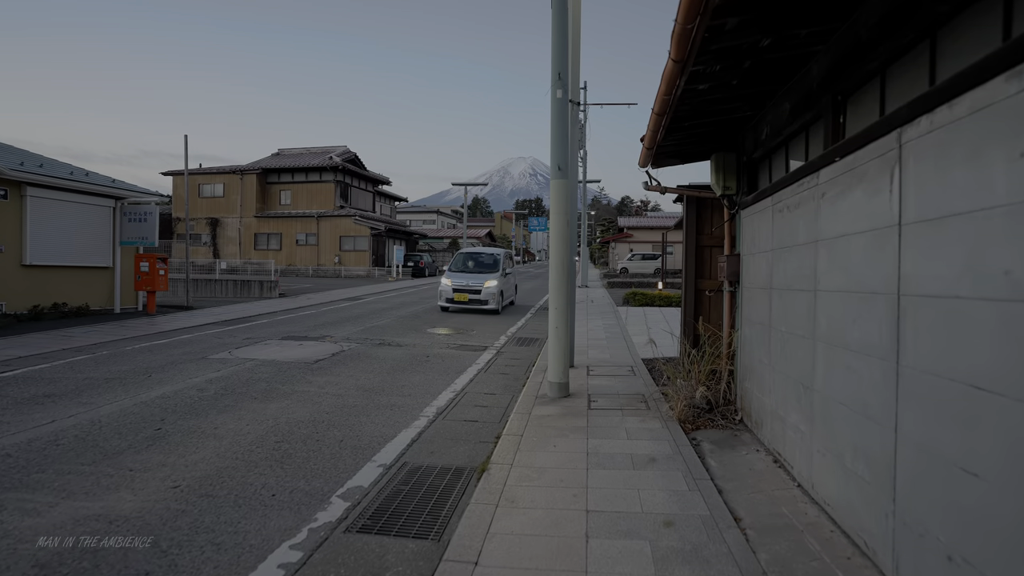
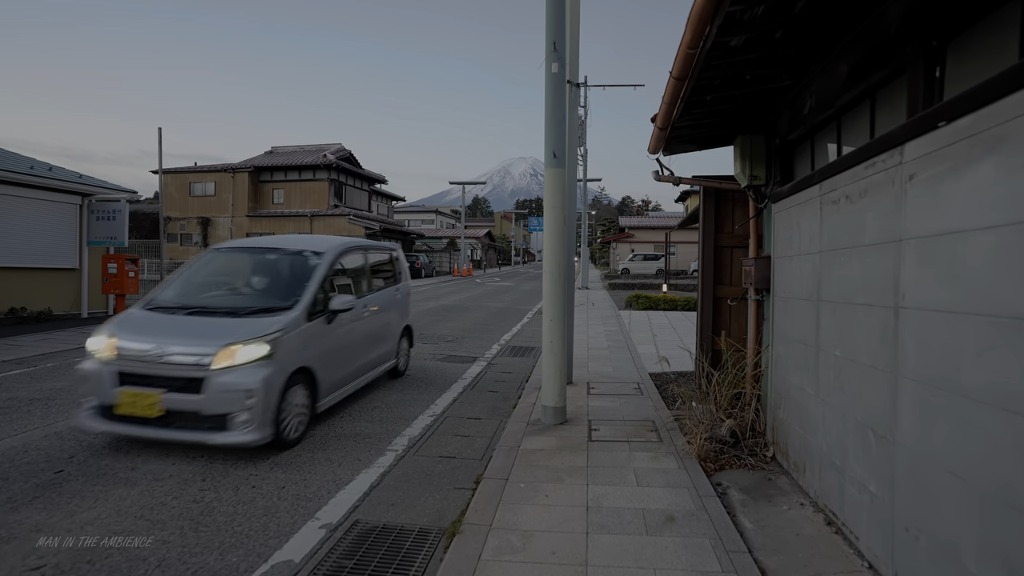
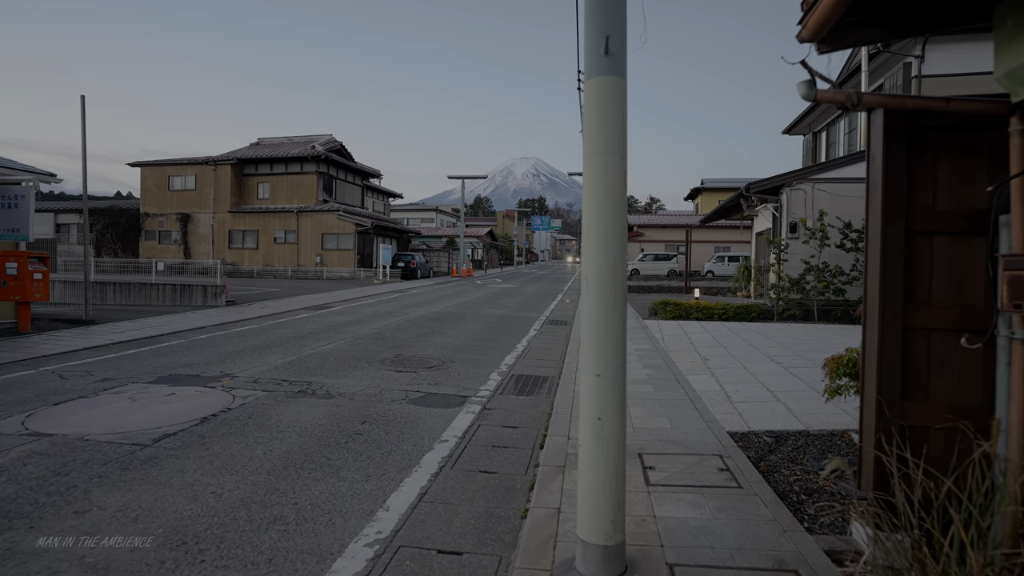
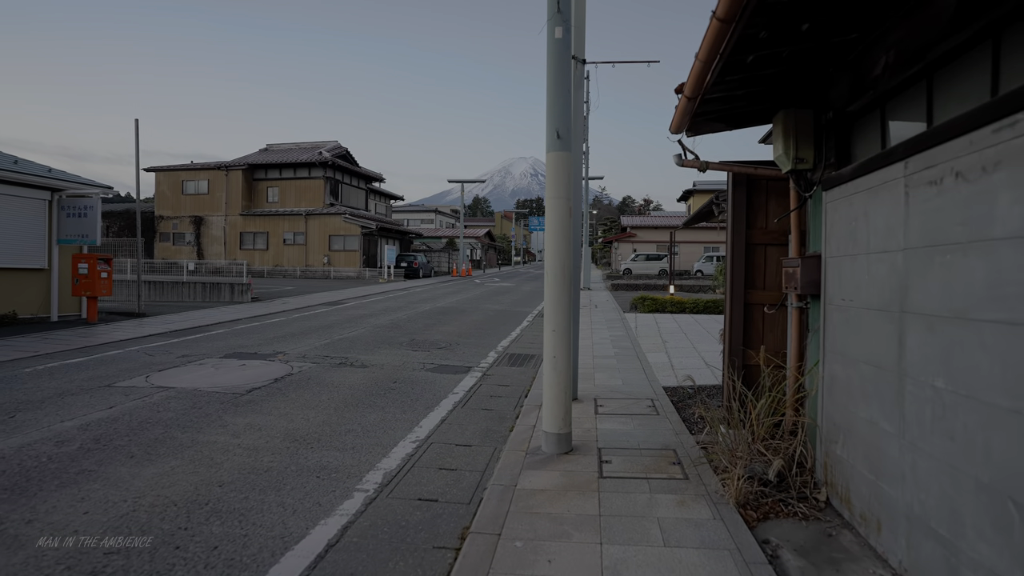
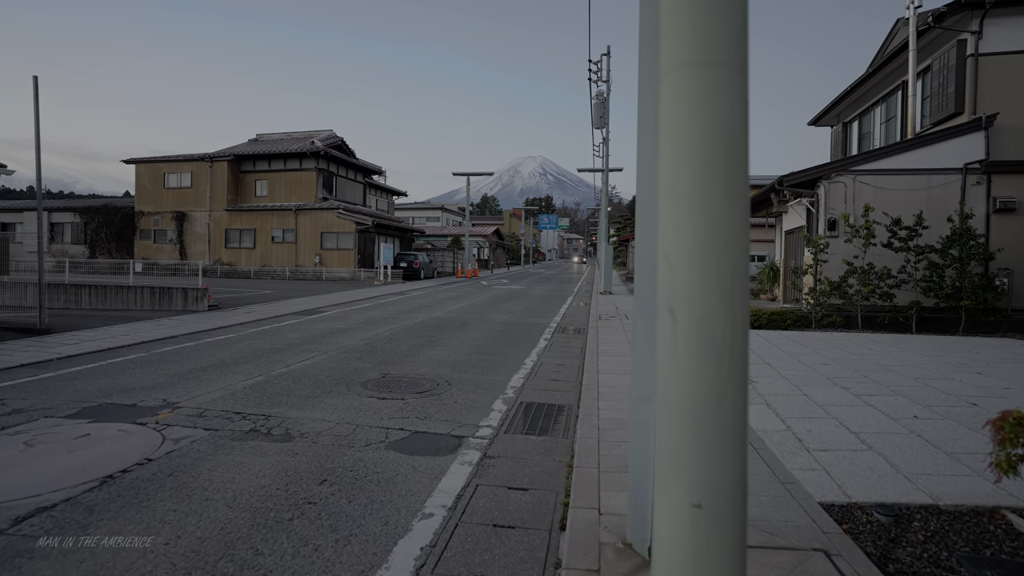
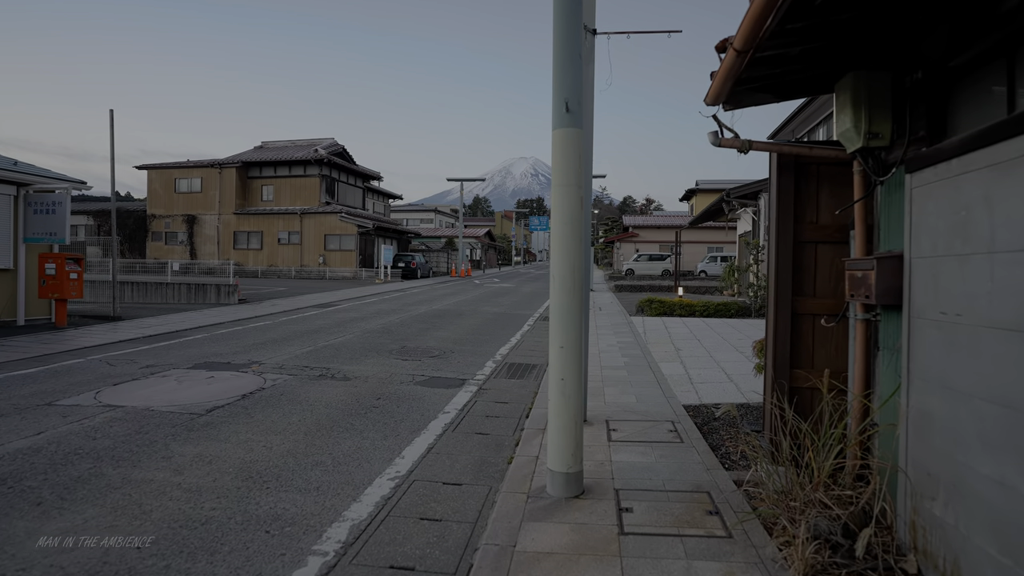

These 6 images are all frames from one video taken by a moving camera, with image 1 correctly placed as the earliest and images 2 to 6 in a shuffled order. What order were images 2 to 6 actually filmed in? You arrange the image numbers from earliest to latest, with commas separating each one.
2, 4, 6, 3, 5
